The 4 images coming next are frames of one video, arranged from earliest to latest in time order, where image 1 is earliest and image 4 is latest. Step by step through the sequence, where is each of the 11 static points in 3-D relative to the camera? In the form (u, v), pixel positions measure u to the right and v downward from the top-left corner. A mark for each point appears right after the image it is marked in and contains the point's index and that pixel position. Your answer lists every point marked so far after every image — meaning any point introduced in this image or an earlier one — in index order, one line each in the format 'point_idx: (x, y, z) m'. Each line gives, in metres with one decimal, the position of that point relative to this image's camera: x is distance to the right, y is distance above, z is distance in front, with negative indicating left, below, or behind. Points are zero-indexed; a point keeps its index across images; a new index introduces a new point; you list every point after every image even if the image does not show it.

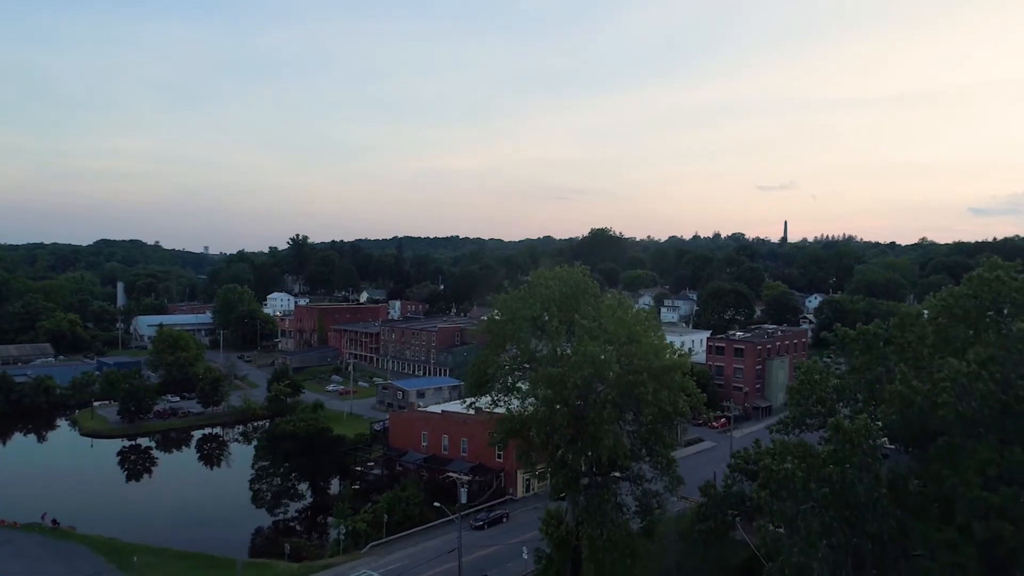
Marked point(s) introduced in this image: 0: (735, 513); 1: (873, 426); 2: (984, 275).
0: (+6.3, -6.3, +19.0) m
1: (+7.3, -2.8, +13.7) m
2: (+10.6, +0.3, +15.3) m
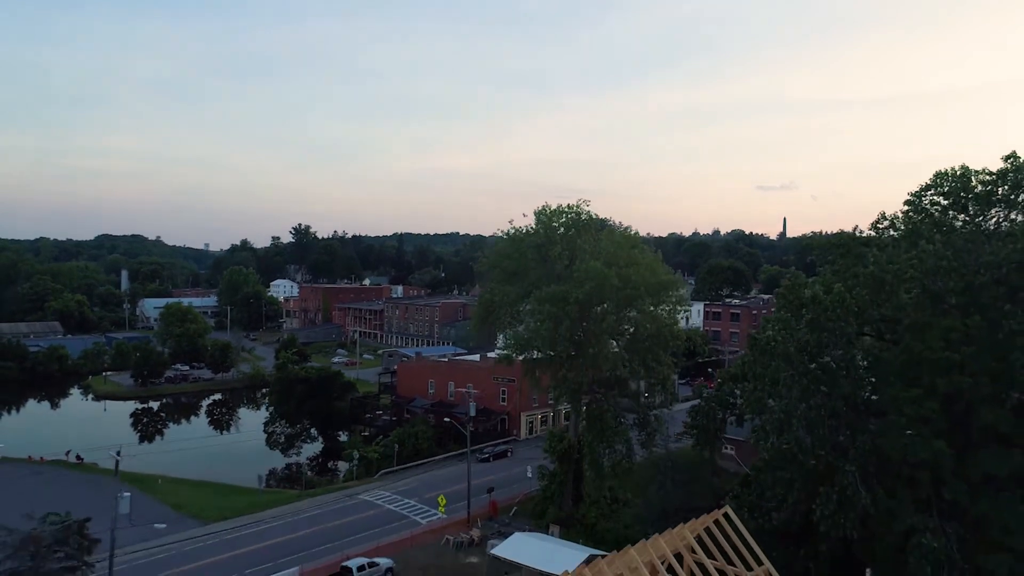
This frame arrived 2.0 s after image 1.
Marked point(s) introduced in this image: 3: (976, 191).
0: (+6.5, -3.8, +20.5) m
1: (+7.5, -0.3, +15.1) m
2: (+10.8, +2.8, +16.8) m
3: (+11.2, +2.3, +16.4) m
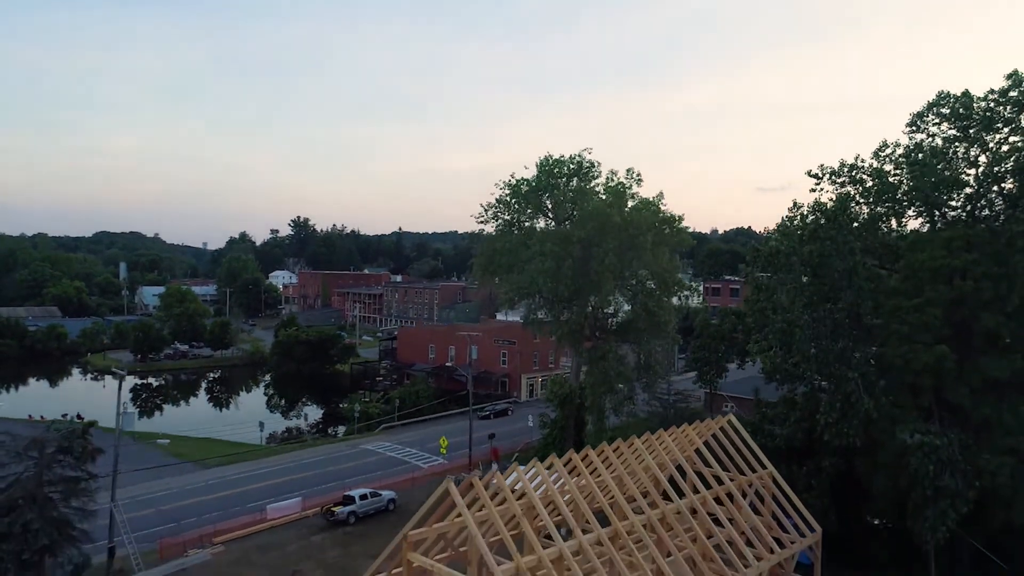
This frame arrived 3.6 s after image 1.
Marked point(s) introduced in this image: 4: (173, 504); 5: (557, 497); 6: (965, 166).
0: (+6.6, -1.9, +20.5) m
1: (+7.6, +1.7, +15.2) m
2: (+10.9, +4.8, +16.8) m
3: (+11.3, +4.3, +16.5) m
4: (-9.8, -6.3, +19.7) m
5: (+0.7, -3.2, +10.4) m
6: (+11.1, +2.9, +16.5) m
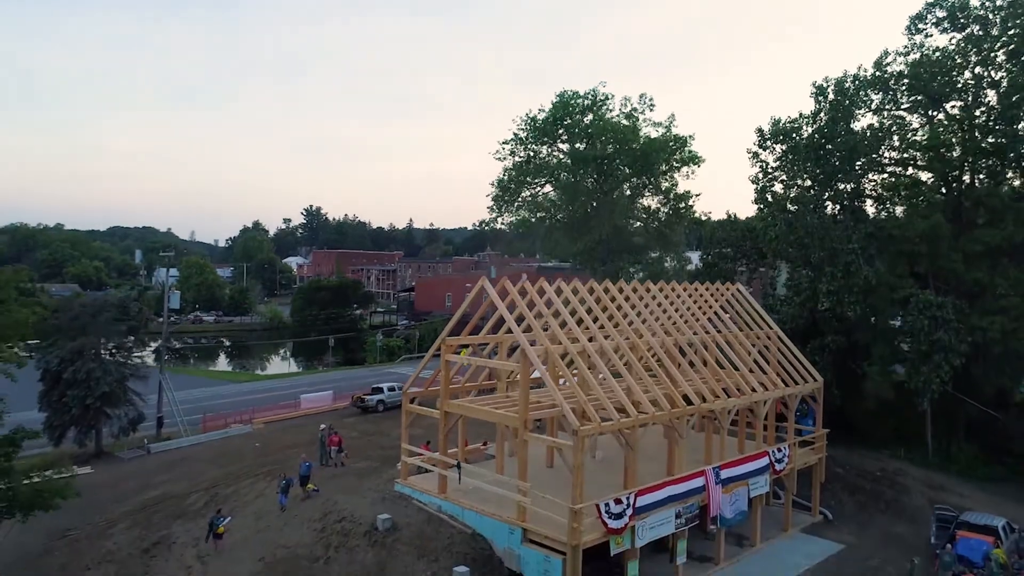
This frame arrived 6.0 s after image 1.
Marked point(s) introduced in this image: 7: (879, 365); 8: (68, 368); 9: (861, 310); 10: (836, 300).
0: (+7.1, +0.9, +21.5) m
1: (+8.1, +4.5, +16.1) m
2: (+11.4, +7.5, +17.7) m
3: (+11.9, +7.0, +17.4) m
4: (-9.3, -3.5, +20.9) m
5: (+1.2, -0.4, +11.4) m
6: (+11.6, +5.7, +17.5) m
7: (+8.5, -1.8, +15.8) m
8: (-9.5, -1.7, +14.5) m
9: (+8.0, -0.5, +15.5) m
10: (+7.5, -0.3, +15.6) m
